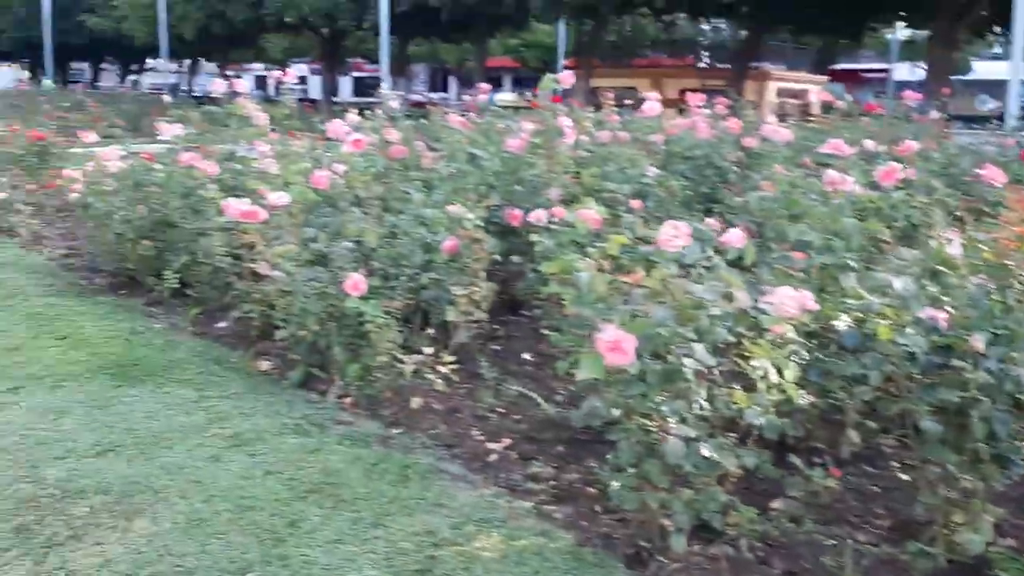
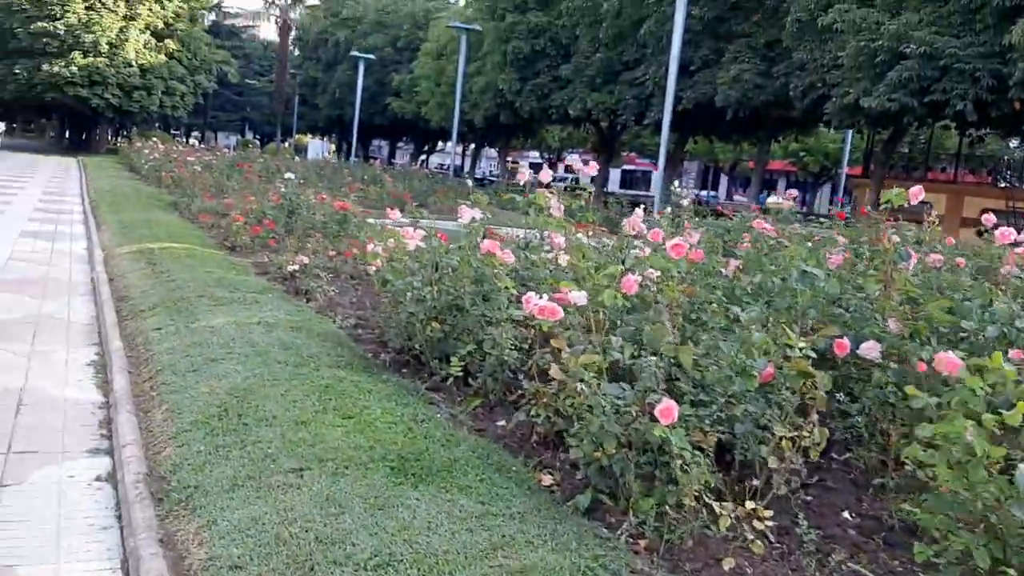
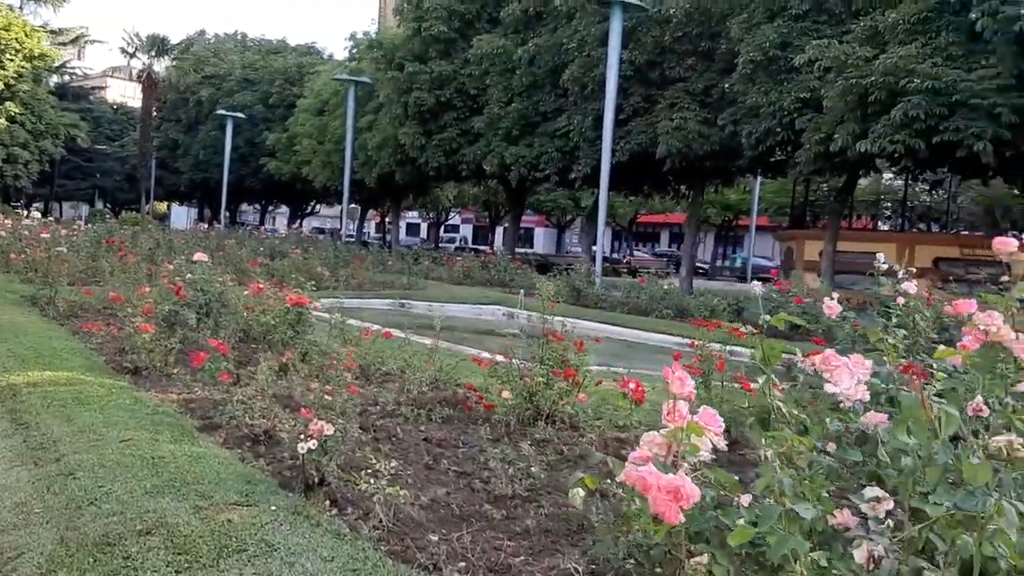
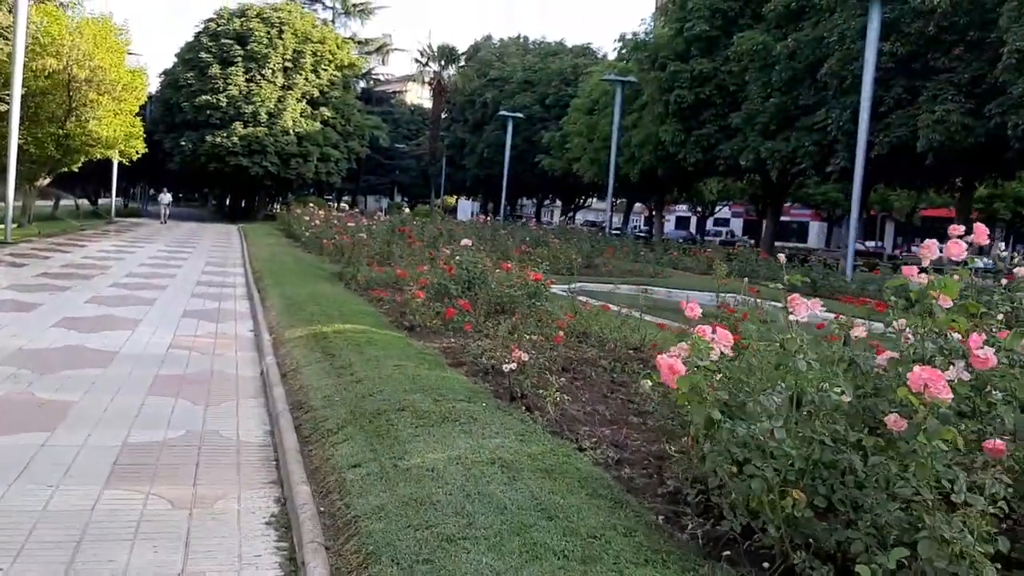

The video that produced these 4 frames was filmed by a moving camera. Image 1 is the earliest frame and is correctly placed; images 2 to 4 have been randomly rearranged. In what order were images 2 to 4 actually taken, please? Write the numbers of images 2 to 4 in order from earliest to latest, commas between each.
2, 4, 3
